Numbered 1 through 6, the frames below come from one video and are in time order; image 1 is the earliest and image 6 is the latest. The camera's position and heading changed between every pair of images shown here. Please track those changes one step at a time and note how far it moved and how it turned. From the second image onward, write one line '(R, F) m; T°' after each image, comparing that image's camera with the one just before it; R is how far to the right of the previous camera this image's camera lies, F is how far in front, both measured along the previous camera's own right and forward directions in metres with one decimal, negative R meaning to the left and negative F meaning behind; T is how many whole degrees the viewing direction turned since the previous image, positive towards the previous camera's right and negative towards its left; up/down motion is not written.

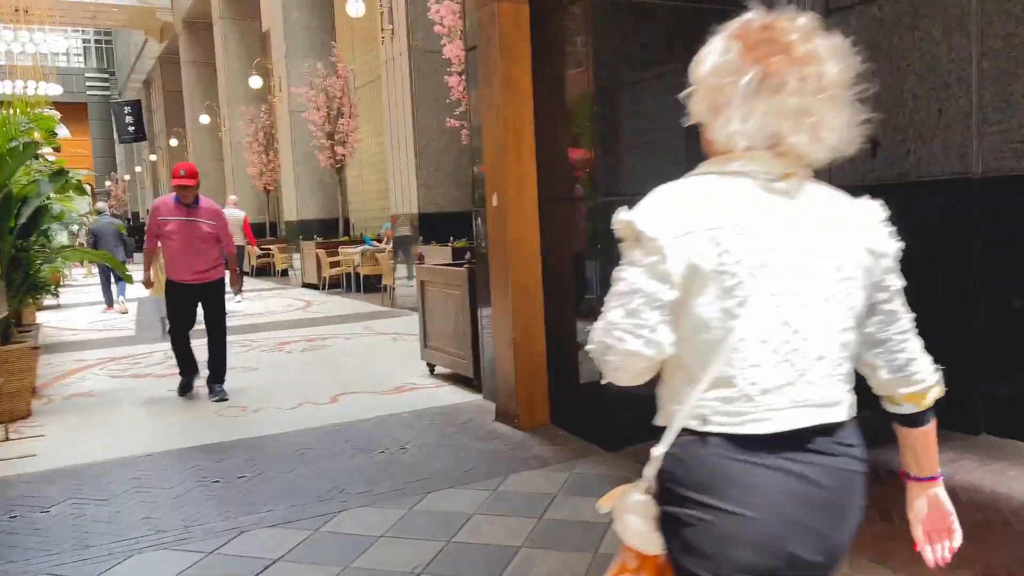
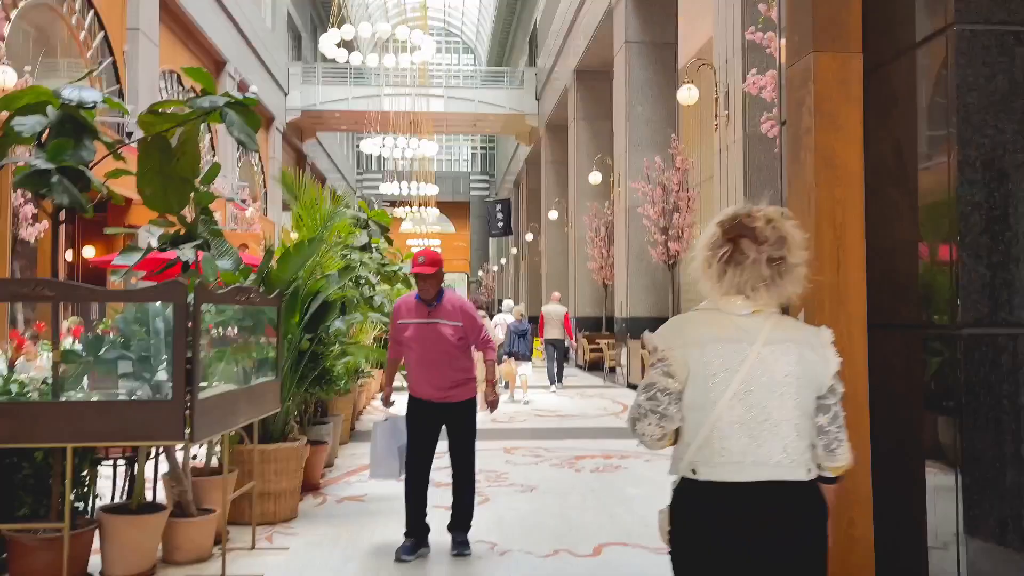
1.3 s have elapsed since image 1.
(+0.2, +0.9) m; -25°
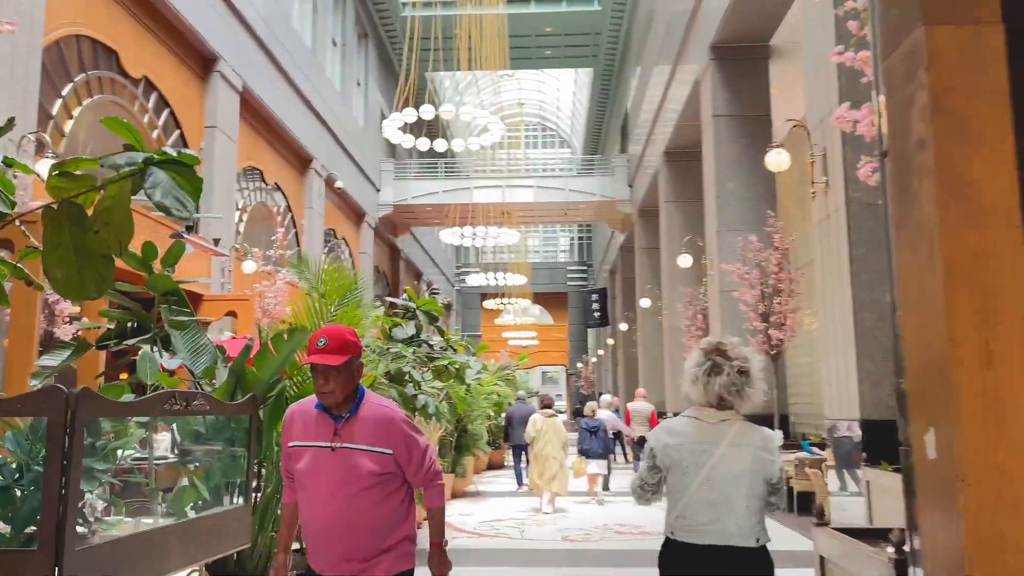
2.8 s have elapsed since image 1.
(+0.3, +0.9) m; -7°
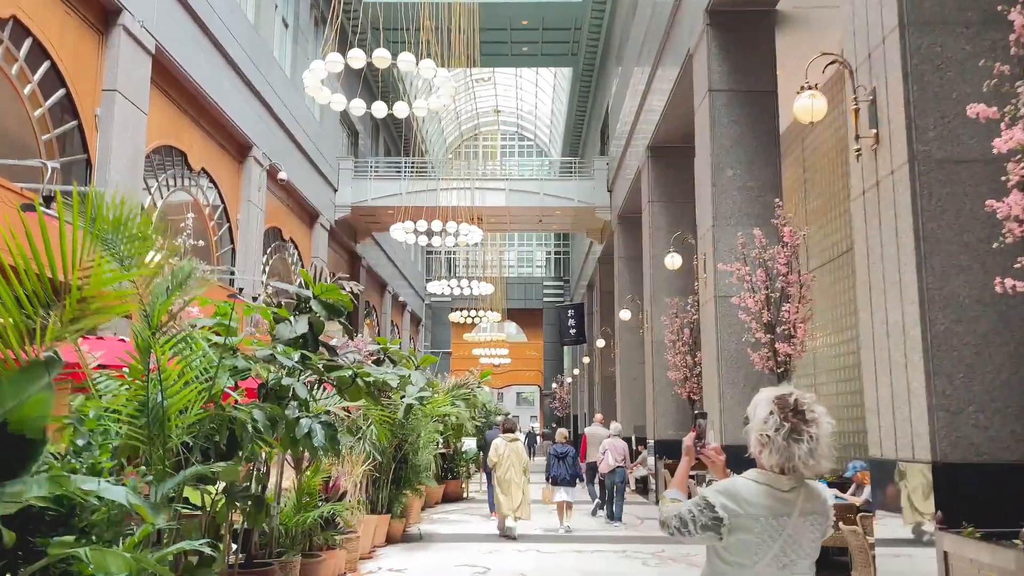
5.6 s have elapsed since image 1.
(+0.3, +1.8) m; +2°
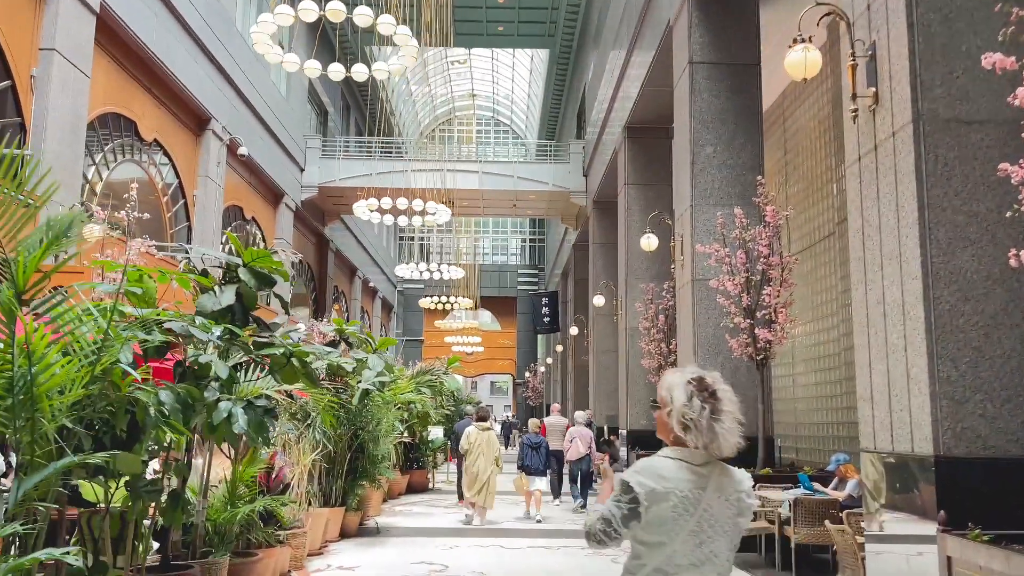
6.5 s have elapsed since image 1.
(+0.1, +0.5) m; +2°
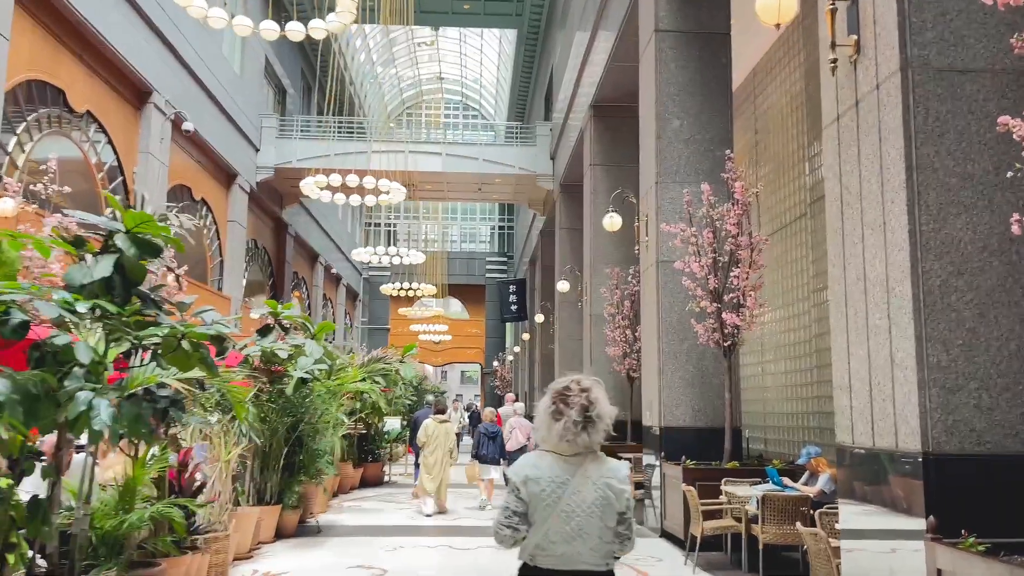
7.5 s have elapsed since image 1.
(+0.2, +0.6) m; +2°
